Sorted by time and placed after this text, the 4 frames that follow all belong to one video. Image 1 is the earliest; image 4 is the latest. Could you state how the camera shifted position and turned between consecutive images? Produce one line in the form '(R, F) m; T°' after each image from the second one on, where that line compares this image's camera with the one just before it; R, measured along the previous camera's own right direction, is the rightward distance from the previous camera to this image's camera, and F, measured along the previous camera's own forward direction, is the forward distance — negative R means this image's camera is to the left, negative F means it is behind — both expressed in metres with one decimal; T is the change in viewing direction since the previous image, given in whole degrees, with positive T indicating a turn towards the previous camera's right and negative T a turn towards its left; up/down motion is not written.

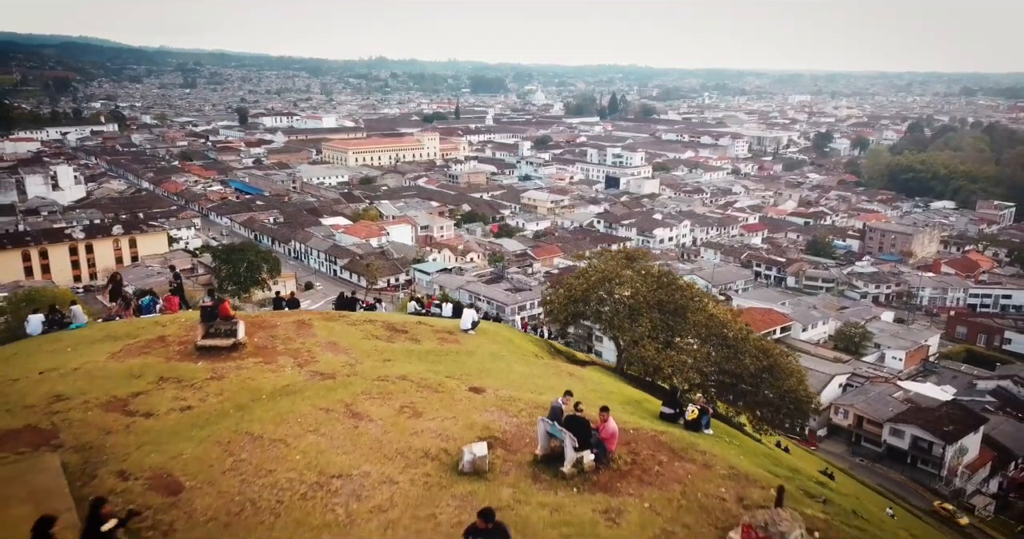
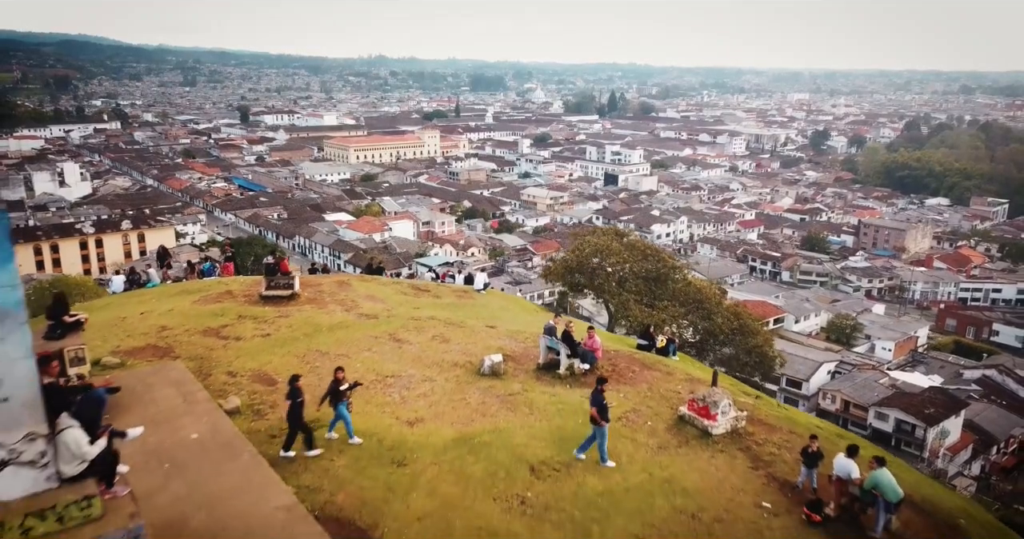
(-0.1, -2.2) m; 0°
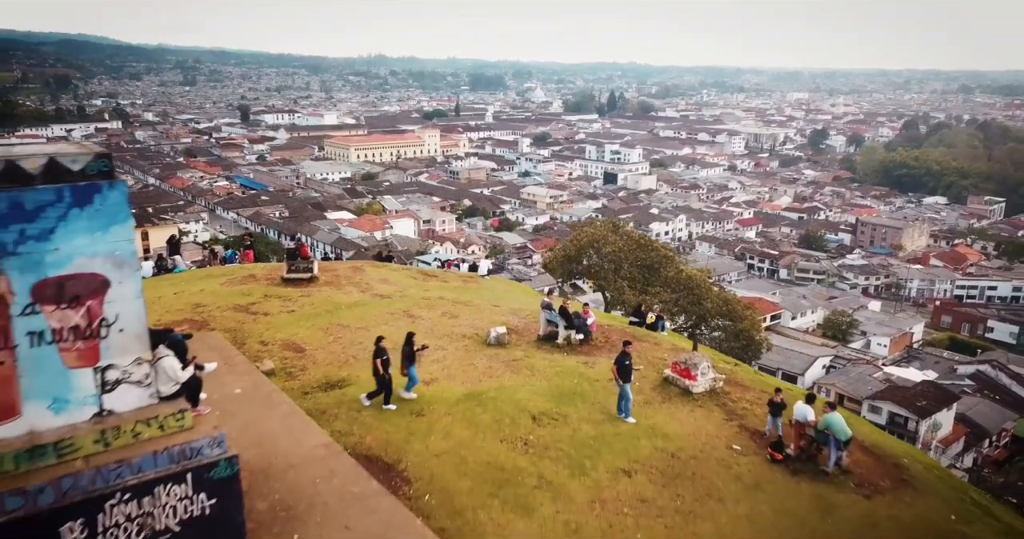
(-0.1, -1.0) m; 0°
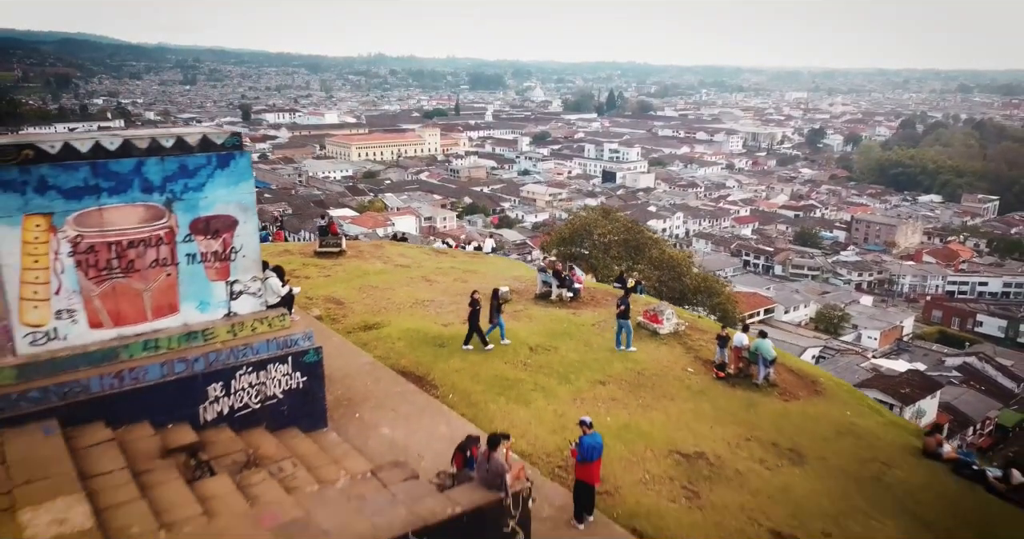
(0.0, -2.1) m; 0°
